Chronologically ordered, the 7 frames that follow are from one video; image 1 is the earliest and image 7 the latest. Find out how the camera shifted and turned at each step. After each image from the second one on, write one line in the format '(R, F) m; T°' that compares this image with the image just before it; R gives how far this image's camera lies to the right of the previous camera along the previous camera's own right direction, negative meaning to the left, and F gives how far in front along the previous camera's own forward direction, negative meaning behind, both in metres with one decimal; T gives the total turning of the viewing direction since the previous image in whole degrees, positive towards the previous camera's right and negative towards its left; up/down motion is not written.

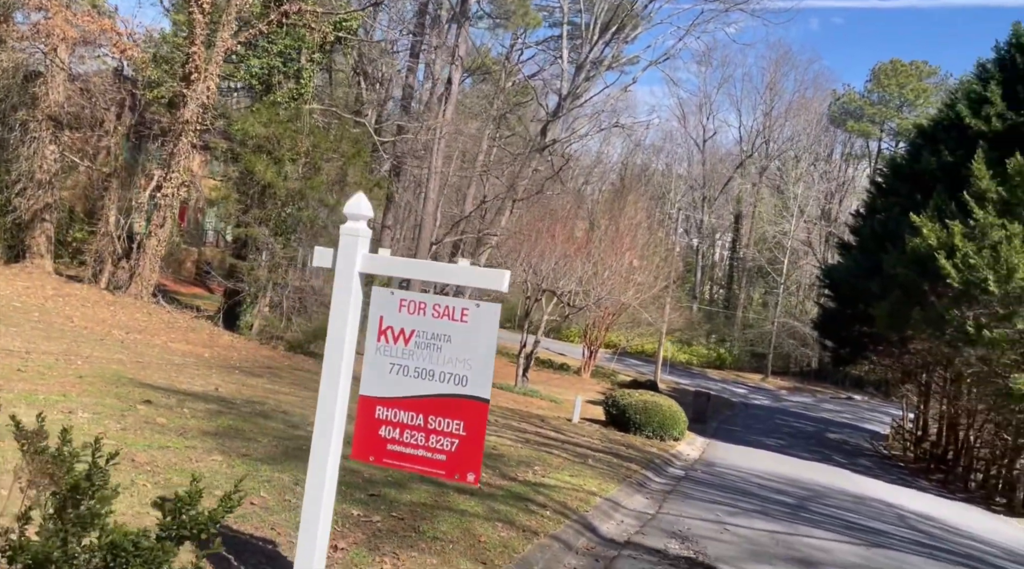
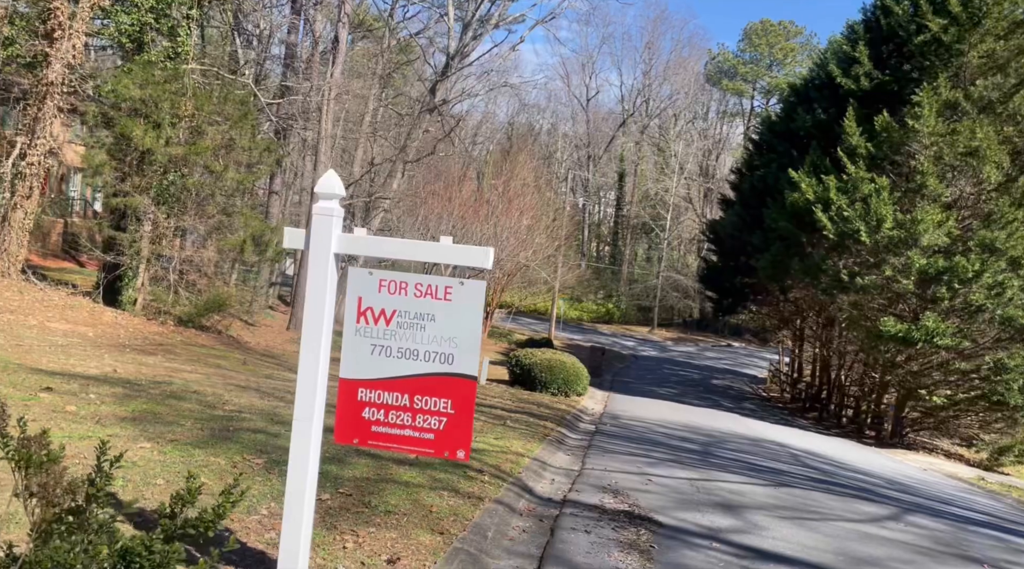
(-1.9, -0.1) m; +10°
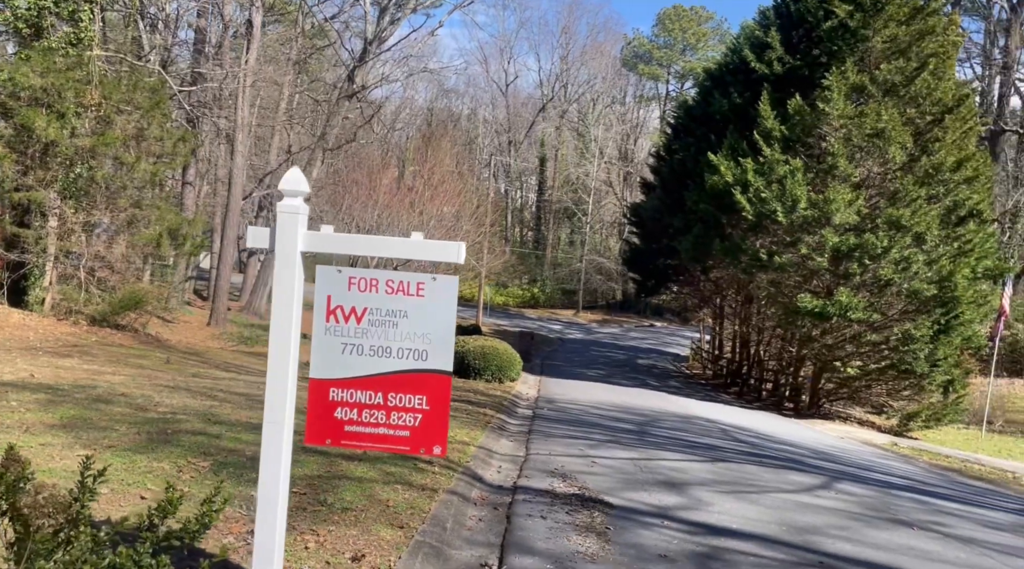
(-1.0, 0.0) m; +6°
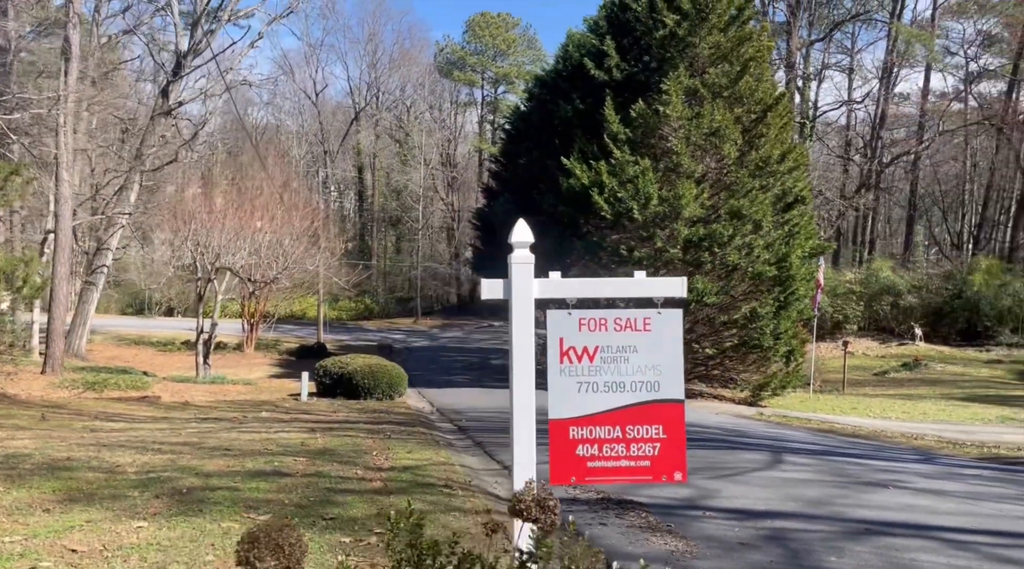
(-6.9, +1.0) m; +22°
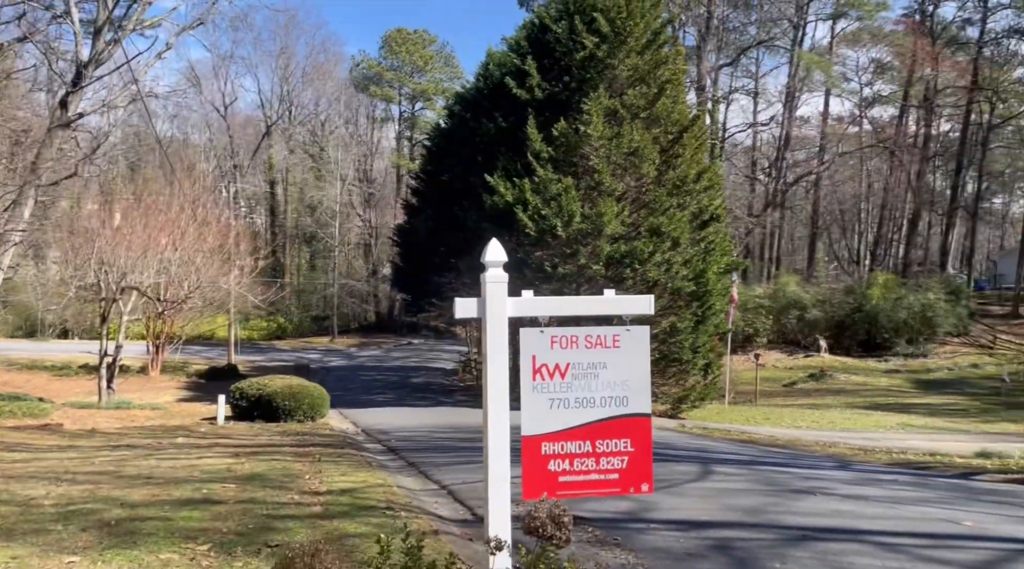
(-0.9, +0.2) m; +6°
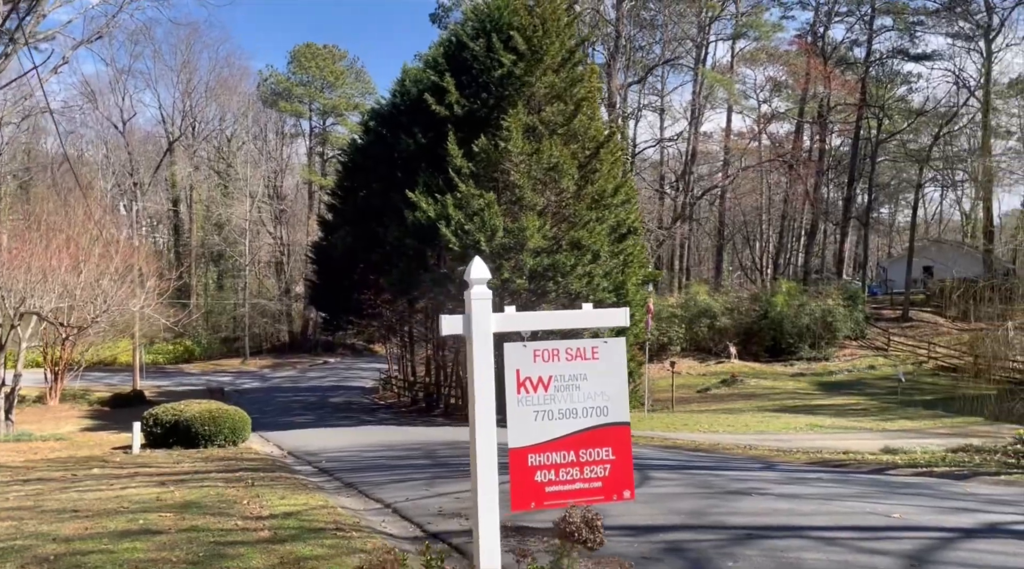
(-1.2, +0.3) m; +6°
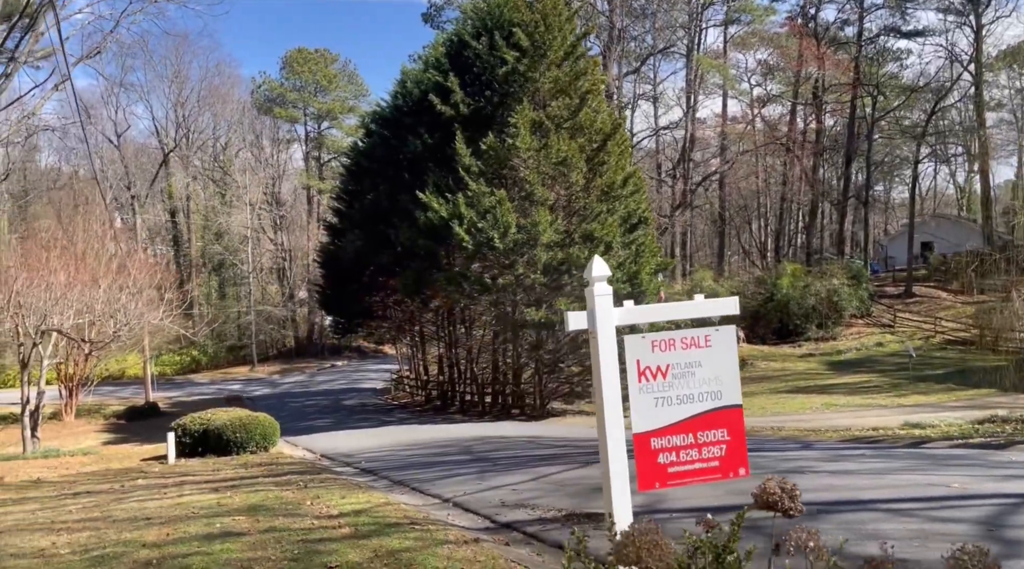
(-2.0, -0.2) m; +4°
